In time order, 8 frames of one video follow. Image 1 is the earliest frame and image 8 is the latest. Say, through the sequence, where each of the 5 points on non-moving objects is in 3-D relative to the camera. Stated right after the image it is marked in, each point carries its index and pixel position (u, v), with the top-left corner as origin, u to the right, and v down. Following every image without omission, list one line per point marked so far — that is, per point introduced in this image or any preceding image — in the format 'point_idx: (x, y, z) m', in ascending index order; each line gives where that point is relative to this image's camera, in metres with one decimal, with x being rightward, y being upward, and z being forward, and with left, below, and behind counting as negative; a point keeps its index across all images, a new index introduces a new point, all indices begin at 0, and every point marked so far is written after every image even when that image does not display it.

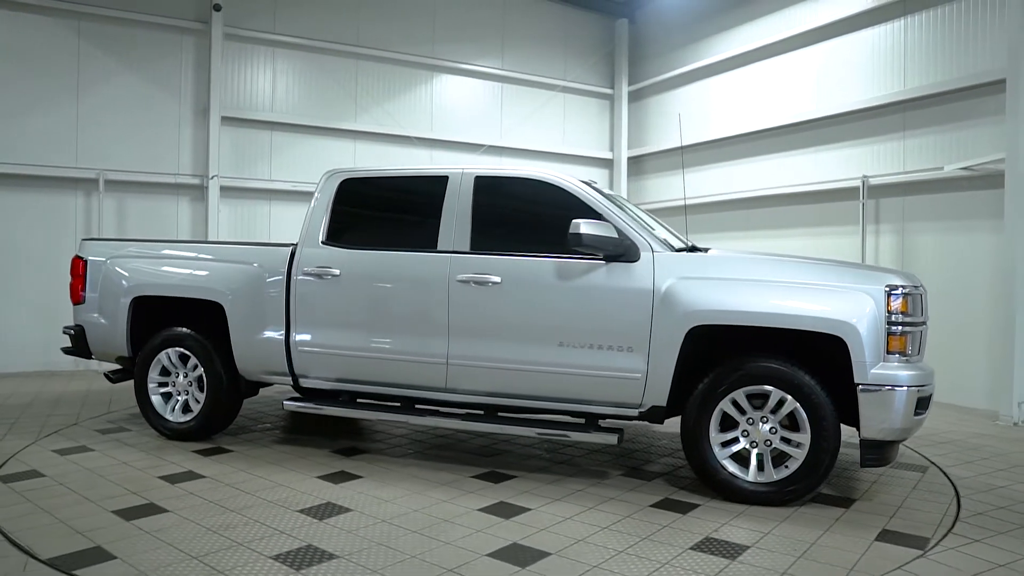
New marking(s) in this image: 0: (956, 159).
0: (+4.5, +1.3, +7.0) m
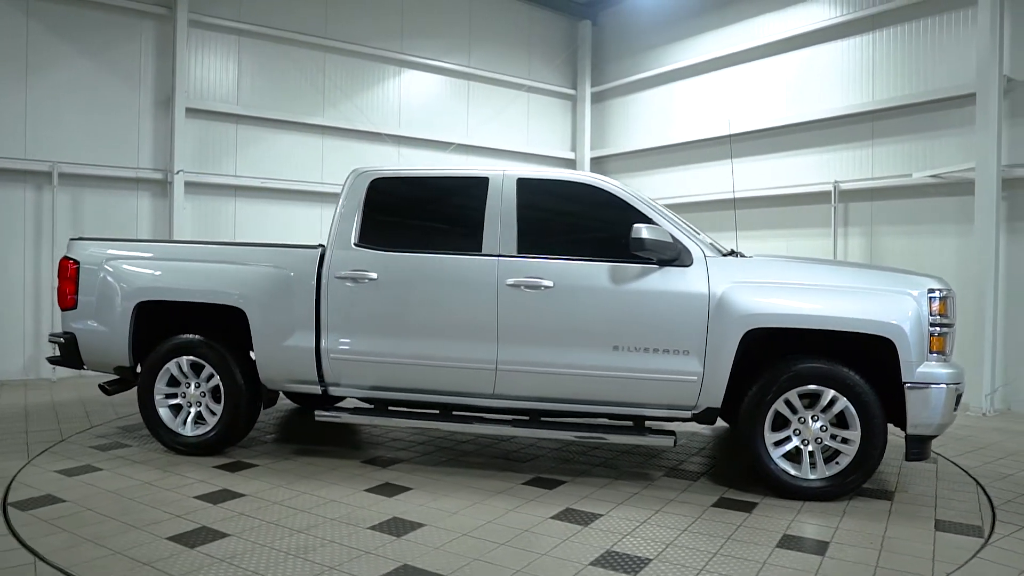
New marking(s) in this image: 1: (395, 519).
0: (+4.4, +1.3, +7.5) m
1: (-0.6, -1.2, +3.6) m
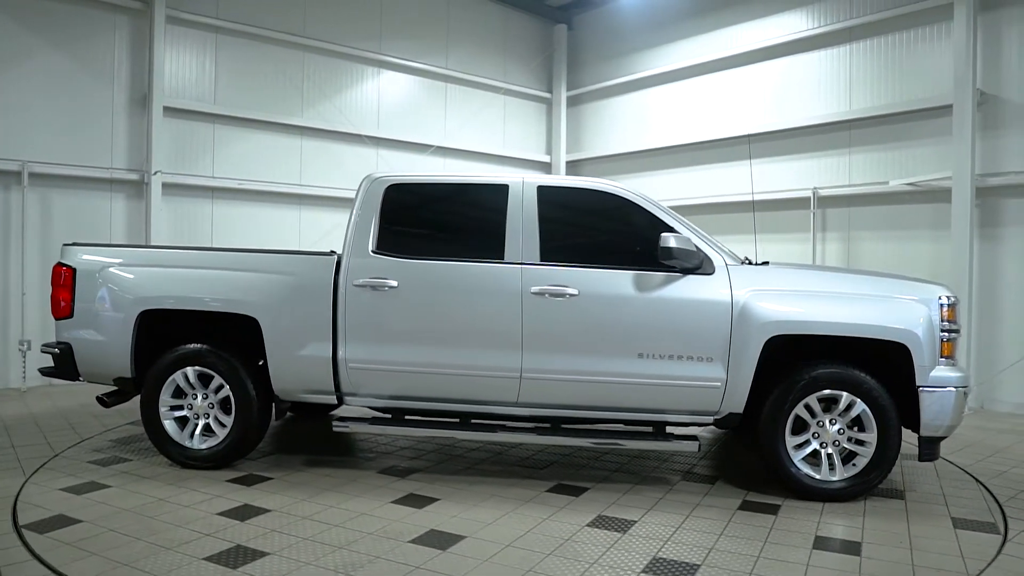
0: (+4.3, +1.3, +7.8) m
1: (-0.4, -1.2, +3.5) m
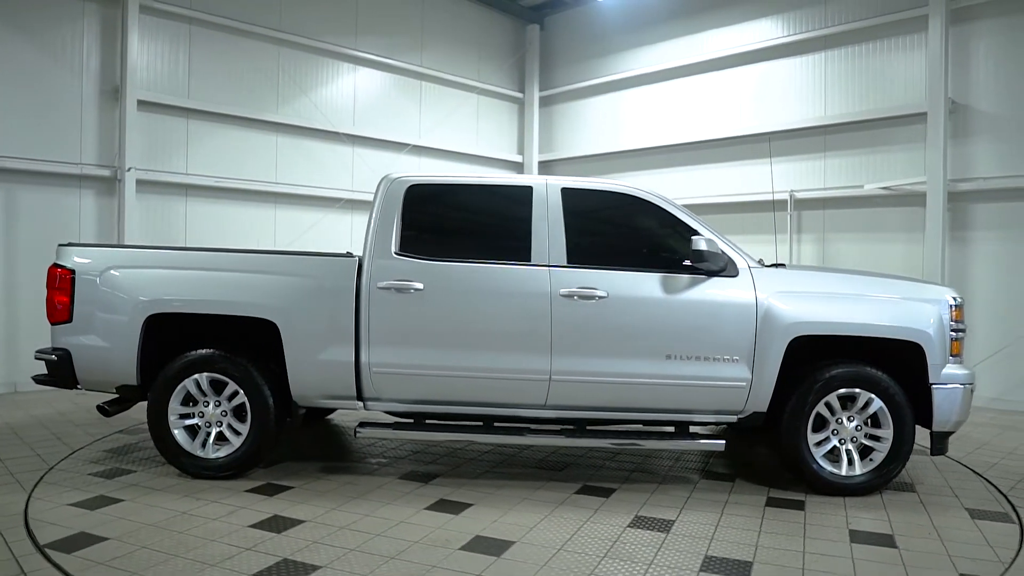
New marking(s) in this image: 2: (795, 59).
0: (+4.2, +1.3, +8.1) m
1: (-0.2, -1.3, +3.5) m
2: (+3.6, +2.9, +8.8) m
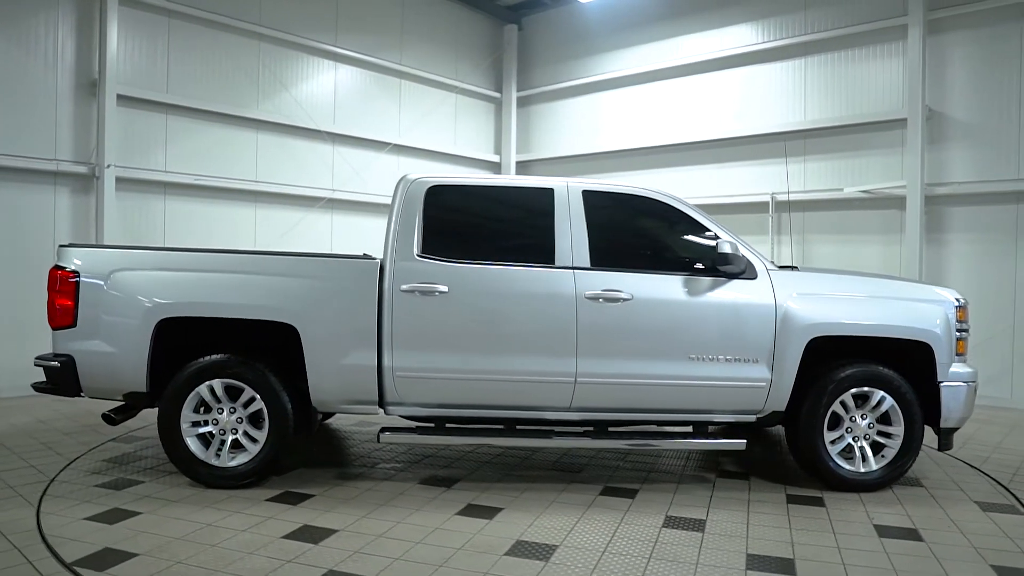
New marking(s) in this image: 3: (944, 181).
0: (+4.1, +1.3, +8.3) m
1: (+0.1, -1.3, +3.5) m
2: (+3.4, +2.9, +9.1) m
3: (+4.8, +1.2, +7.6) m
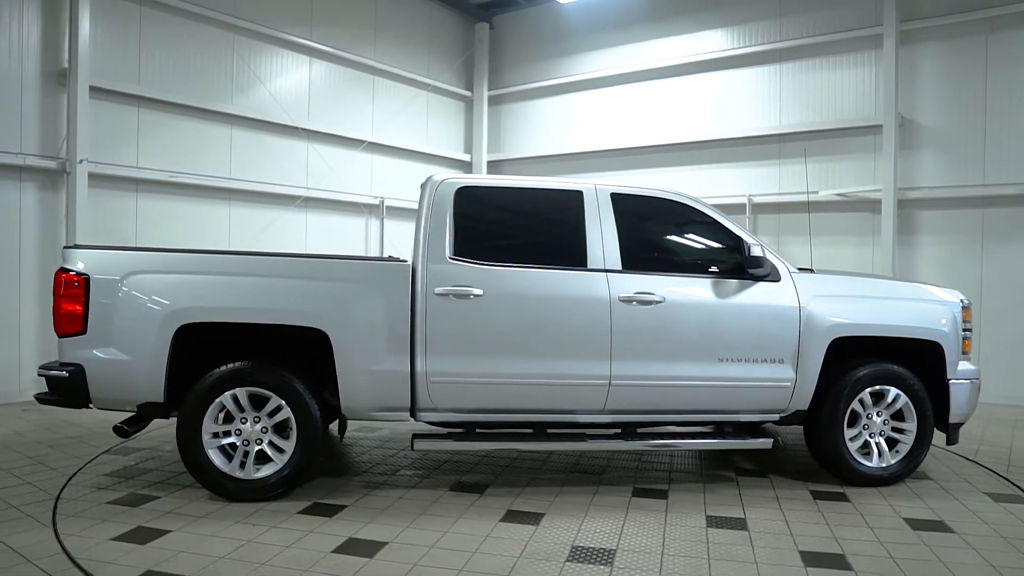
0: (+3.9, +1.3, +8.6) m
1: (+0.3, -1.3, +3.5) m
2: (+3.2, +2.9, +9.3) m
3: (+4.6, +1.2, +8.0) m
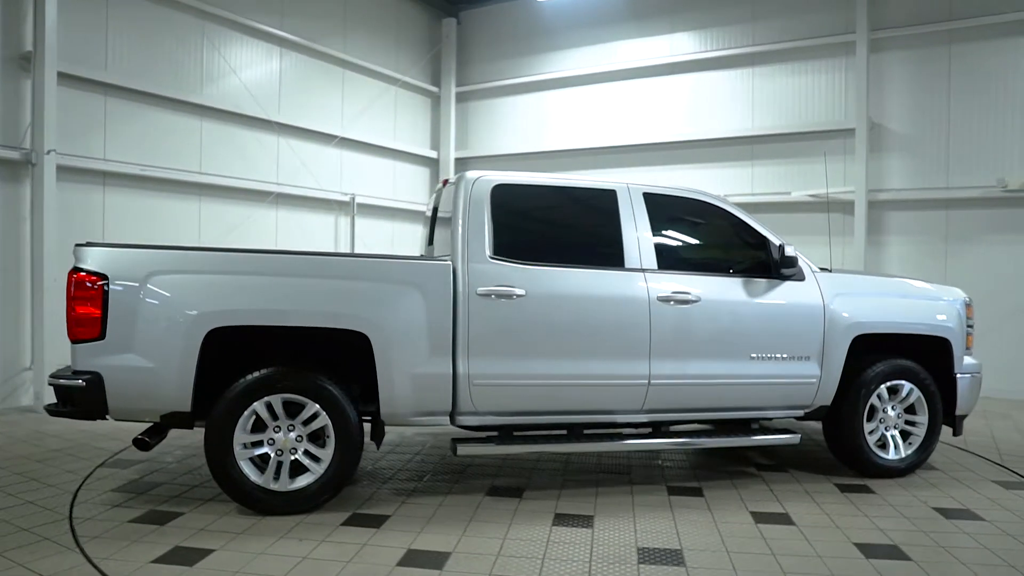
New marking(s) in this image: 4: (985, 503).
0: (+3.7, +1.3, +8.9) m
1: (+0.7, -1.3, +3.4) m
2: (+2.9, +3.0, +9.5) m
3: (+4.5, +1.2, +8.4) m
4: (+2.9, -1.3, +4.2) m
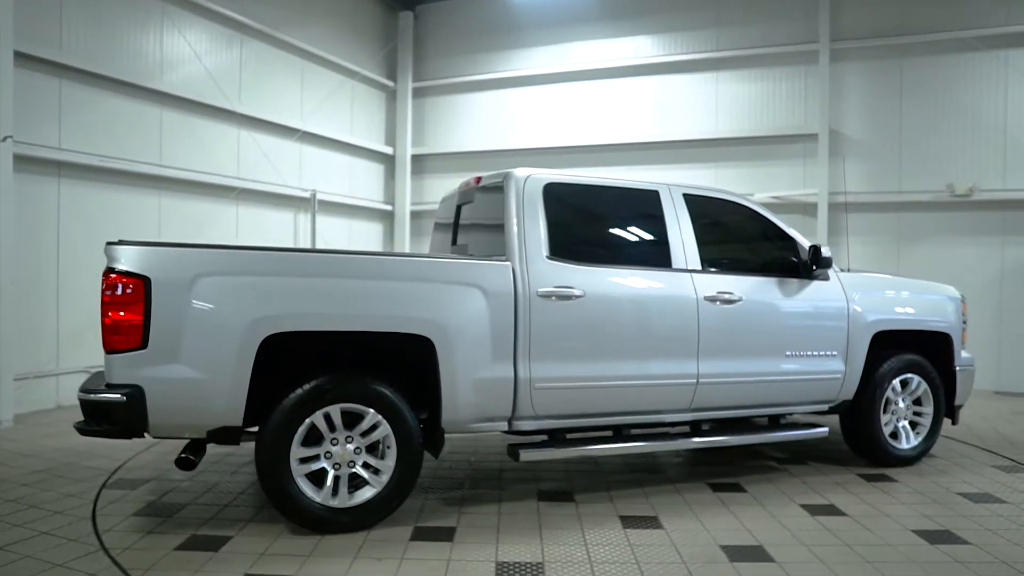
0: (+3.3, +1.3, +9.3) m
1: (+1.1, -1.3, +3.4) m
2: (+2.5, +3.0, +9.8) m
3: (+4.2, +1.2, +8.9) m
4: (+3.2, -1.3, +4.5) m
